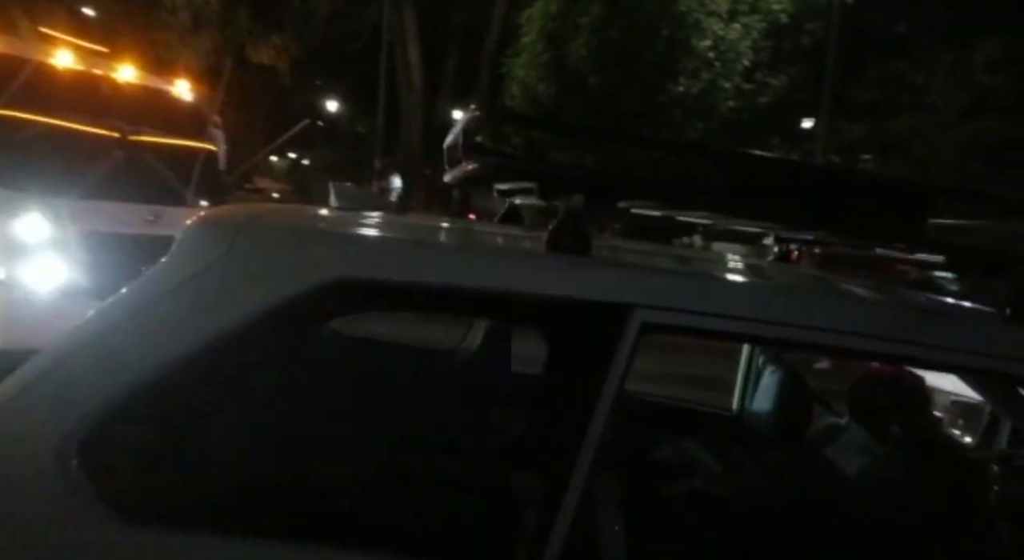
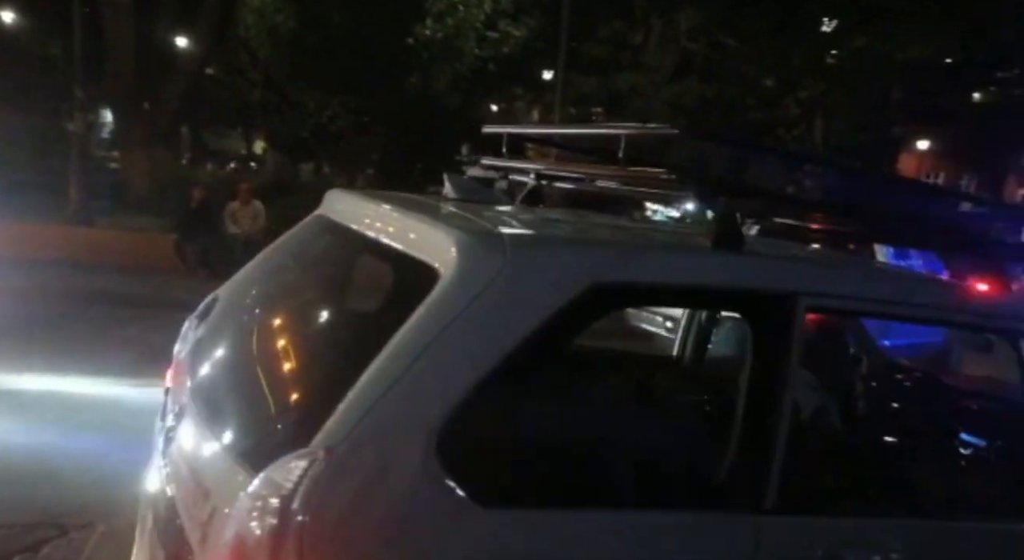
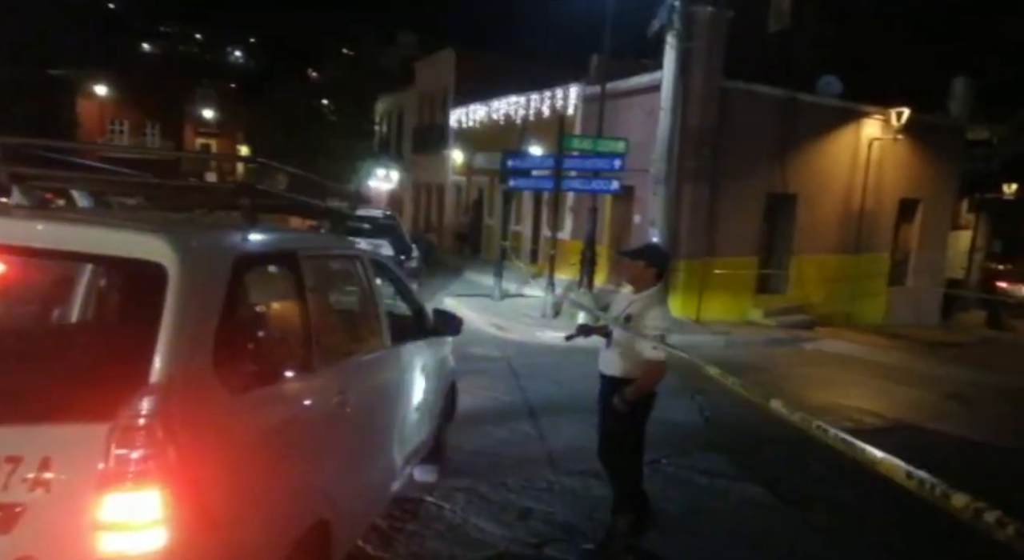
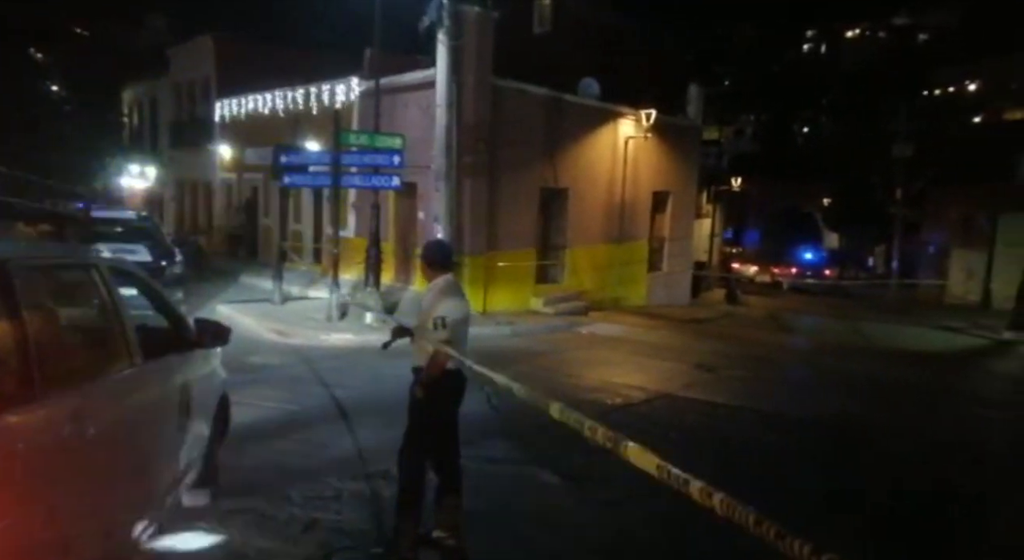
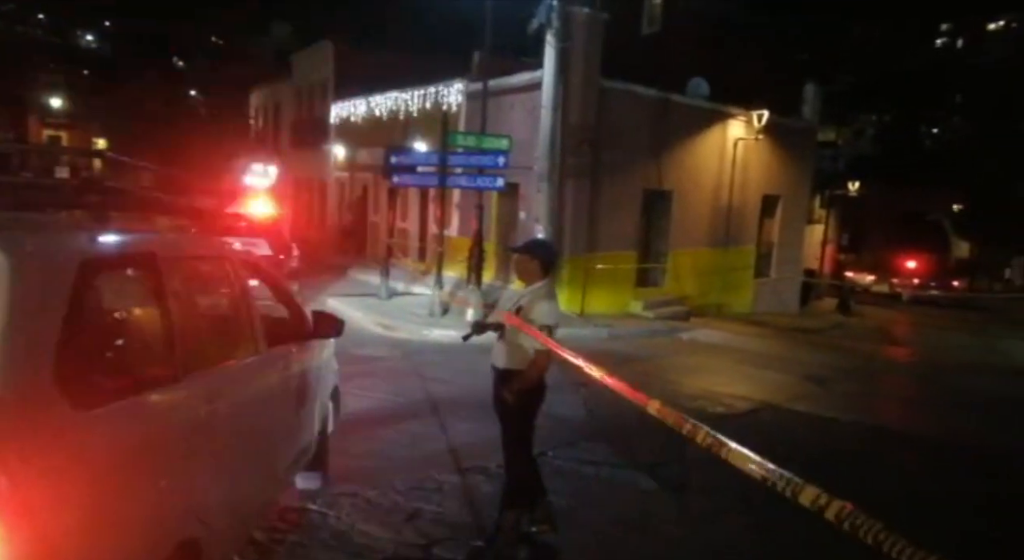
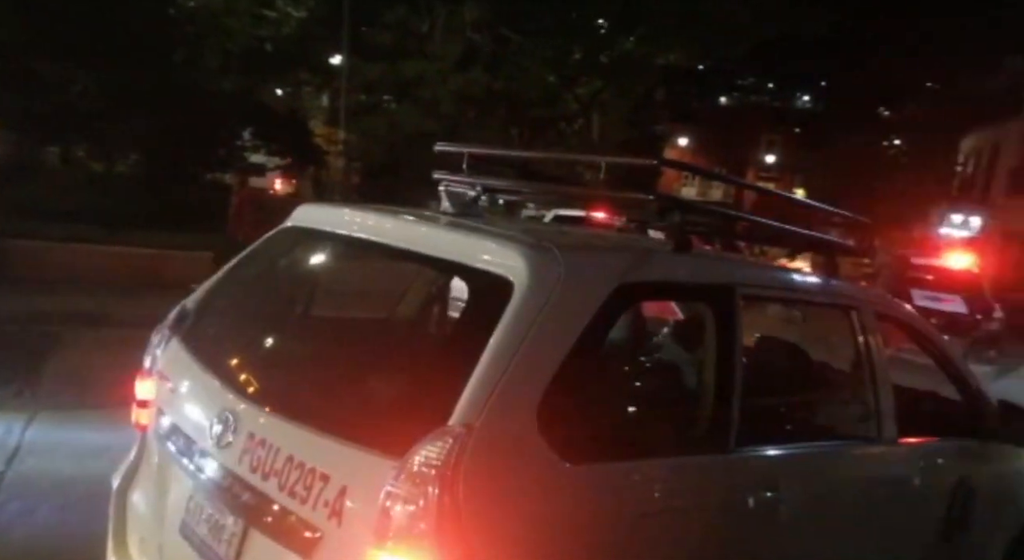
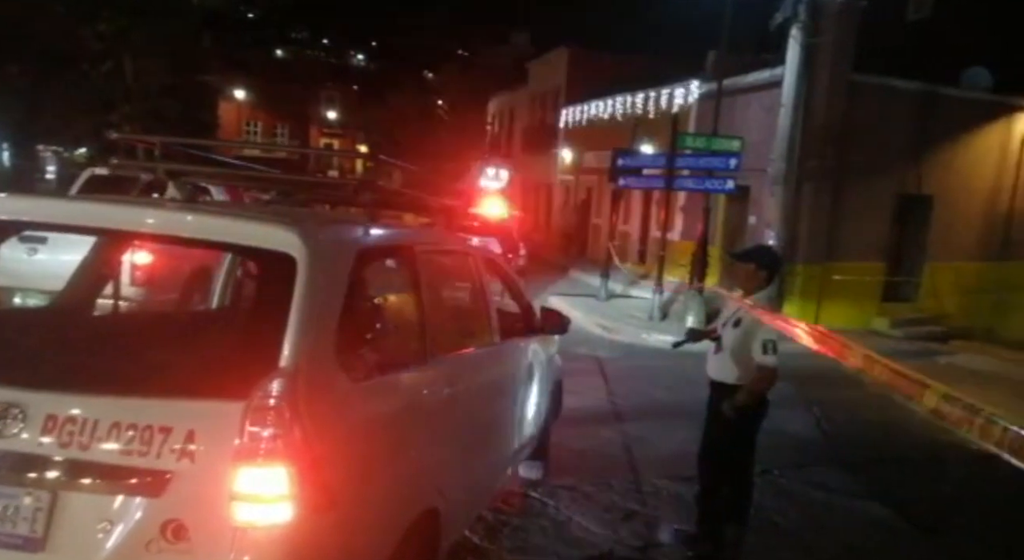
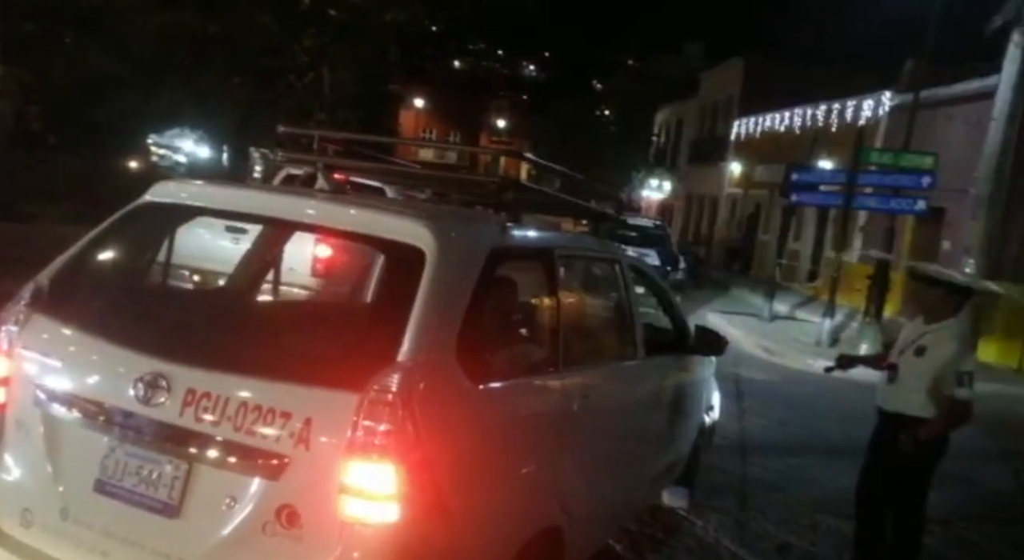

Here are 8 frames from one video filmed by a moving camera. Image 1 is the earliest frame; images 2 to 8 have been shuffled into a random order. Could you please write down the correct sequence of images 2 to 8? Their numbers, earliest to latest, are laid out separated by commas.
2, 6, 8, 7, 3, 5, 4
